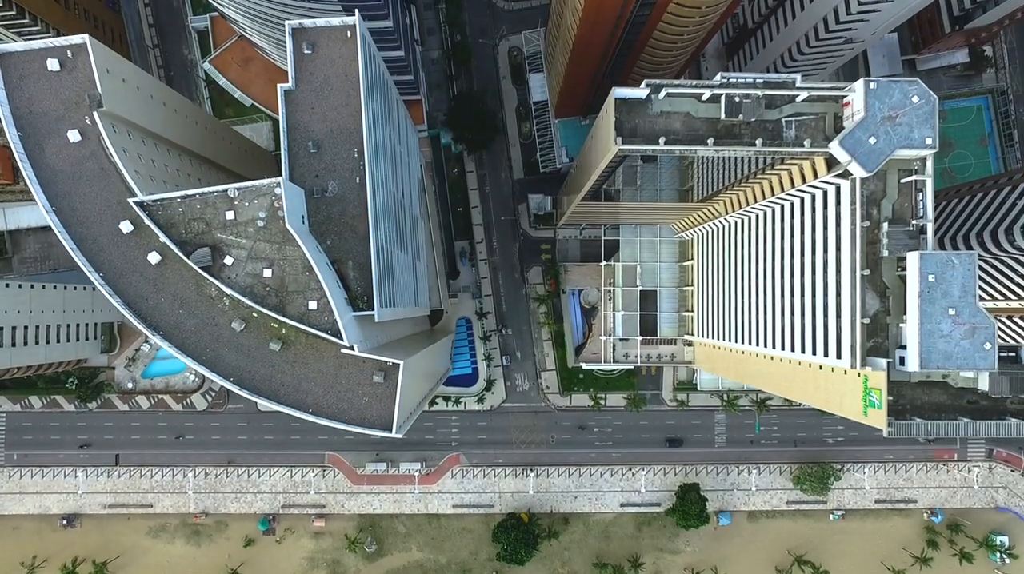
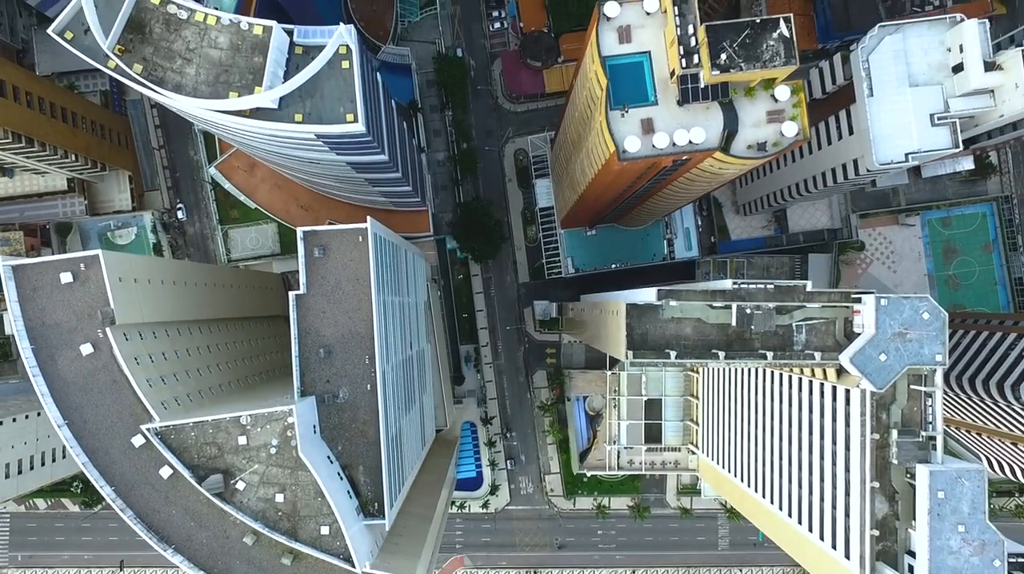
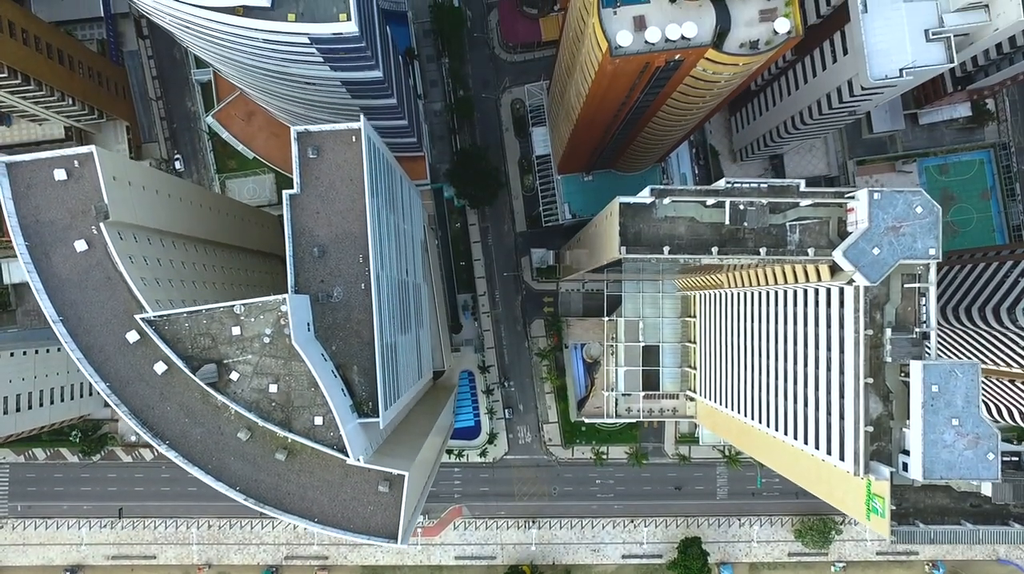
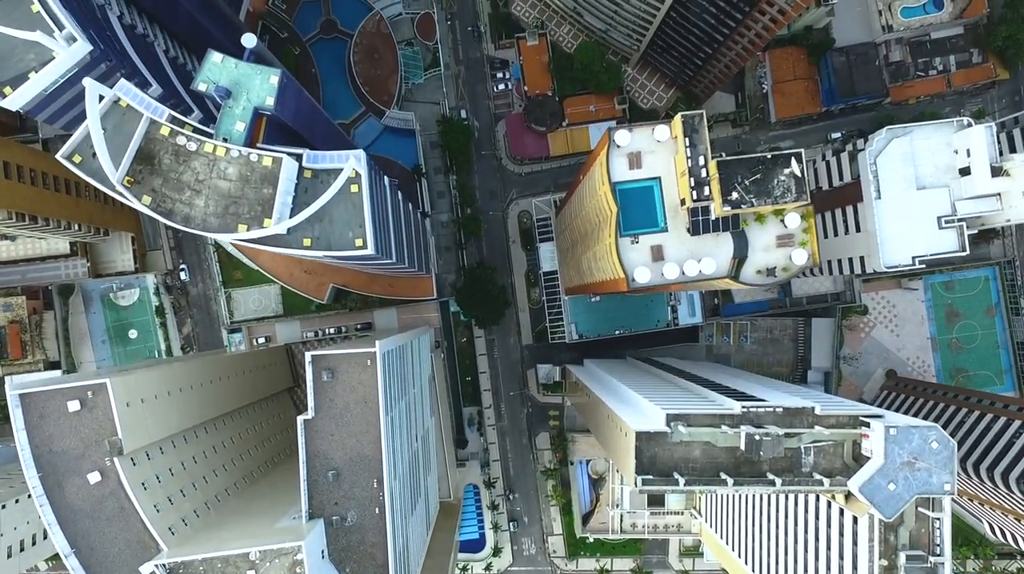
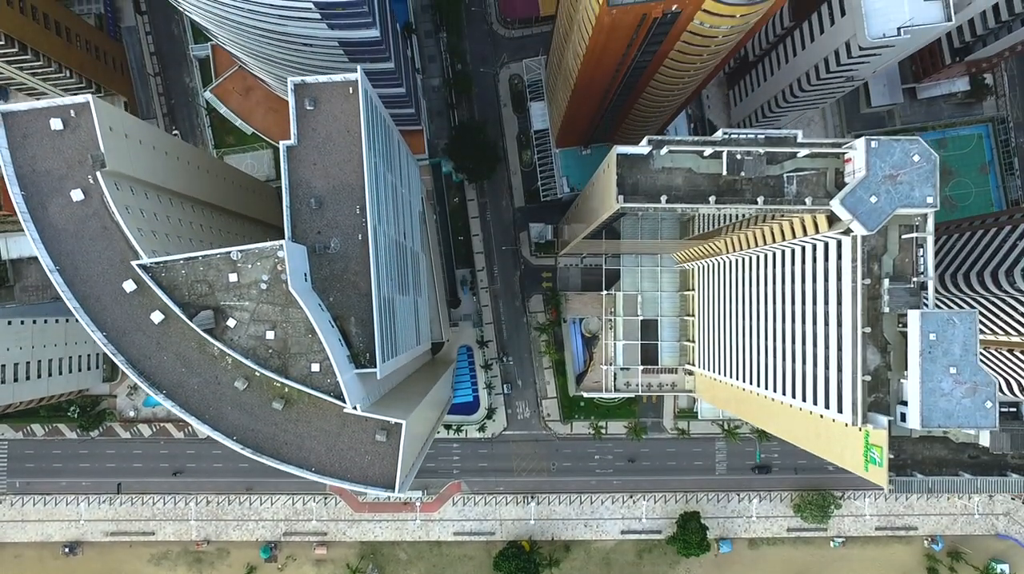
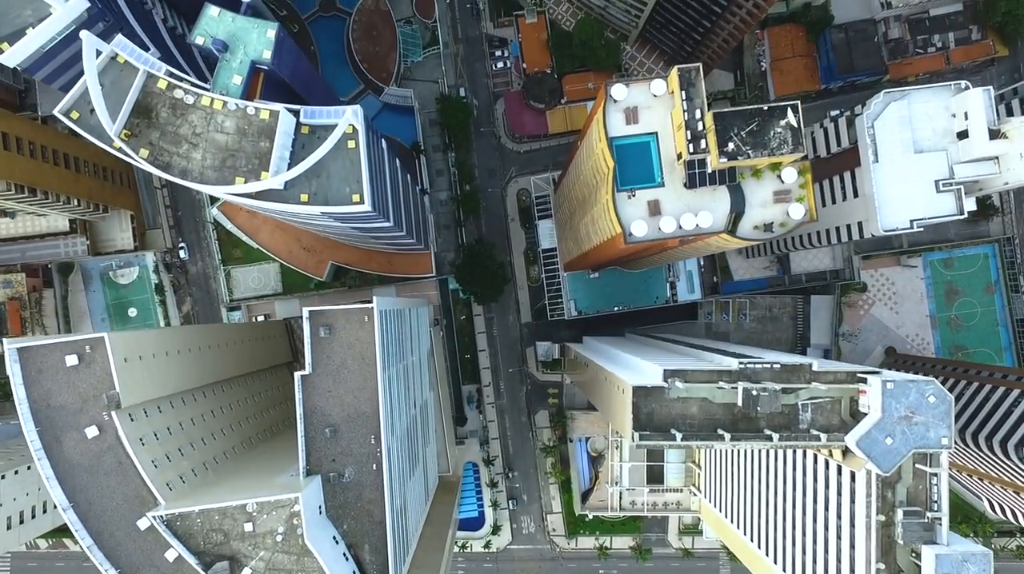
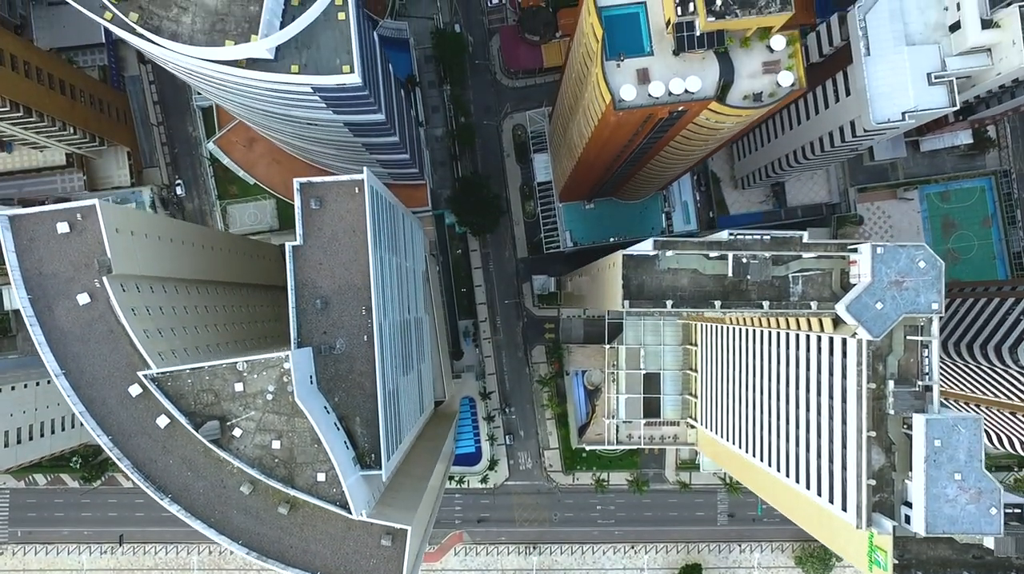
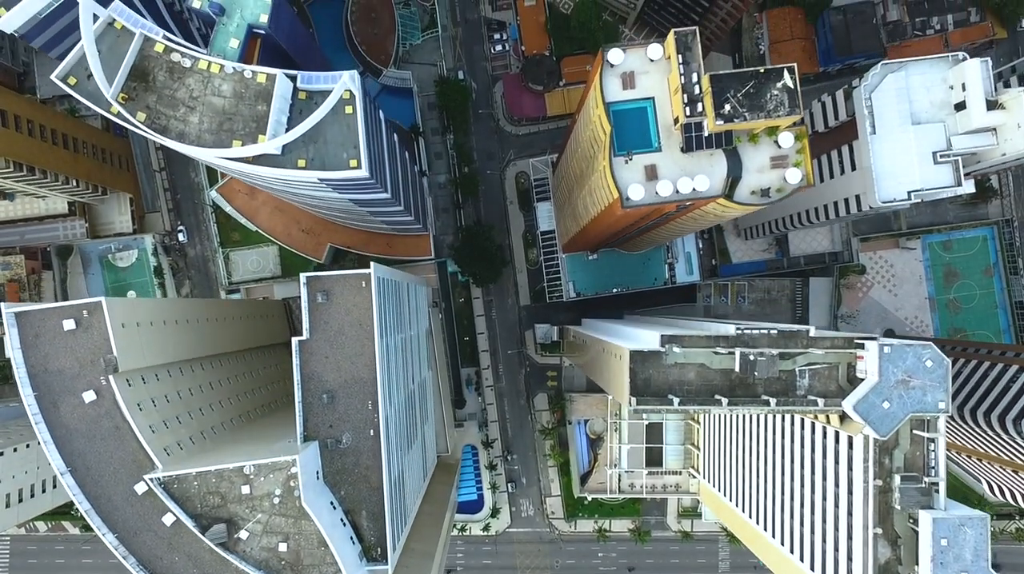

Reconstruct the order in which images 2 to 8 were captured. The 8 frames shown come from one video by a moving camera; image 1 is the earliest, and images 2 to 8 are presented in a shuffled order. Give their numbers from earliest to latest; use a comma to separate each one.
5, 3, 7, 2, 8, 6, 4
